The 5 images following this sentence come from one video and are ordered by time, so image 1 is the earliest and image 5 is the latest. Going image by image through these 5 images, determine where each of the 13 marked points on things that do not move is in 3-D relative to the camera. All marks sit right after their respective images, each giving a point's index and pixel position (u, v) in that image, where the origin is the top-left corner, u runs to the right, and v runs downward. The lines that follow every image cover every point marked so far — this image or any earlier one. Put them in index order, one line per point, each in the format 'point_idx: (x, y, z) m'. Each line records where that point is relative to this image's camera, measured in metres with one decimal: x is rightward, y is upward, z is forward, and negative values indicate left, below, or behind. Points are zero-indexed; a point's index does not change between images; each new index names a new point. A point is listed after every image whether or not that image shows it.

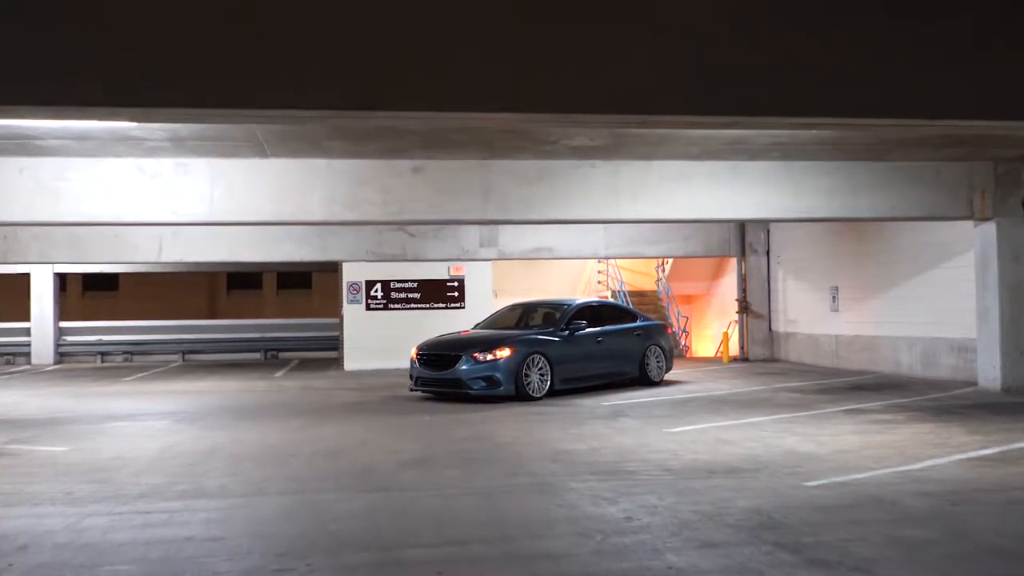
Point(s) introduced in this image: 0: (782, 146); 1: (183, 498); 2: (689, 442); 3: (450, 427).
0: (+2.9, +1.5, +12.3) m
1: (-2.0, -1.3, +6.9) m
2: (+1.5, -1.3, +9.6) m
3: (-0.6, -1.3, +10.9) m
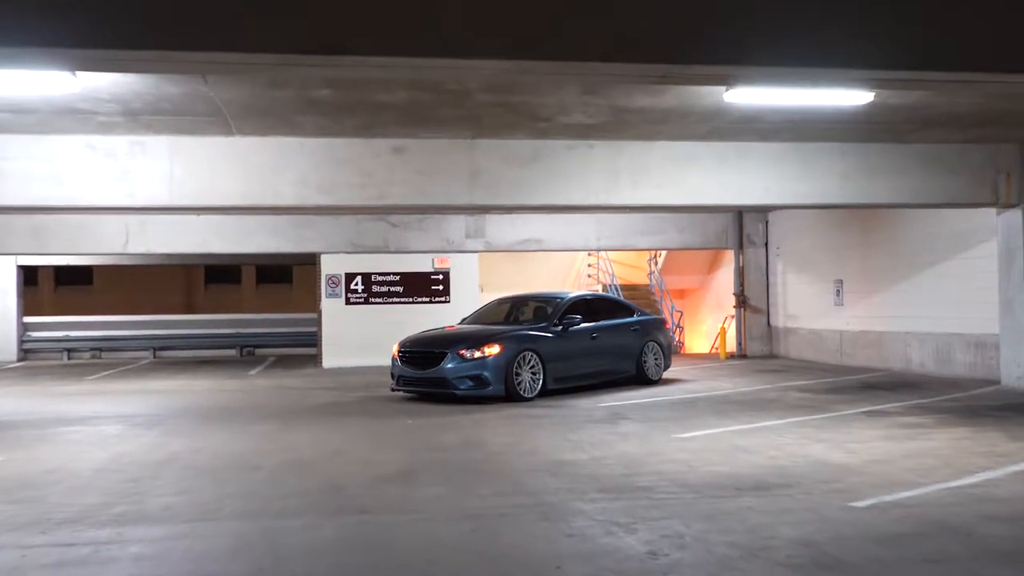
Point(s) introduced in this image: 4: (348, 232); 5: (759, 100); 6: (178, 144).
0: (+2.8, +1.6, +11.3) m
1: (-2.0, -1.2, +5.8) m
2: (+1.5, -1.2, +8.6) m
3: (-0.7, -1.3, +9.8) m
4: (-2.8, +1.0, +19.6) m
5: (+2.0, +1.5, +9.2) m
6: (-3.2, +1.4, +10.7) m
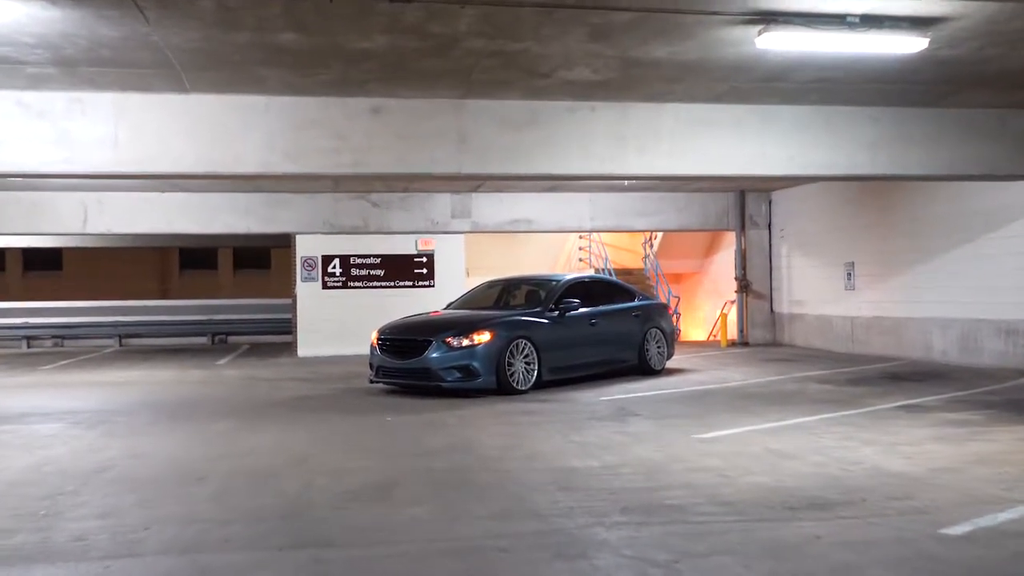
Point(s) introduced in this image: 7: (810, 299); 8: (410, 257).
0: (+2.8, +1.8, +10.0) m
1: (-2.0, -1.1, +4.5) m
2: (+1.4, -1.1, +7.3) m
3: (-0.7, -1.1, +8.5) m
4: (-3.0, +1.2, +18.2) m
5: (+2.0, +1.7, +7.9) m
6: (-3.2, +1.5, +9.4) m
7: (+5.0, -0.2, +19.1) m
8: (-1.7, +0.5, +18.9) m
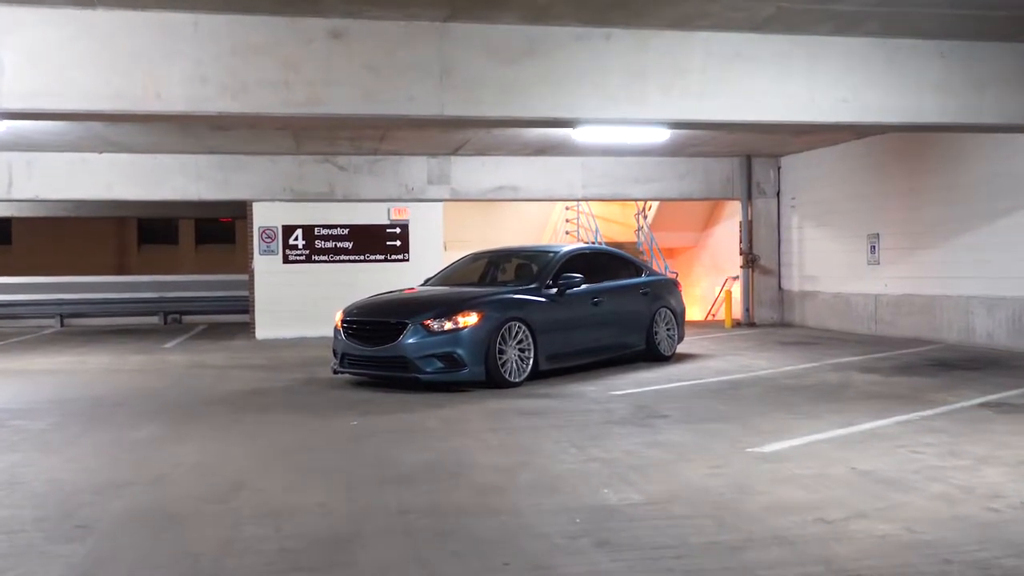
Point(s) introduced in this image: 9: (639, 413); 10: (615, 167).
0: (+2.7, +2.0, +8.1) m
1: (-1.9, -1.0, +2.6) m
2: (+1.5, -0.9, +5.5) m
3: (-0.7, -0.9, +6.6) m
4: (-3.2, +1.6, +16.2) m
5: (+2.0, +1.8, +6.0) m
6: (-3.2, +1.7, +7.3) m
7: (+4.8, +0.2, +17.2) m
8: (-1.9, +0.9, +16.9) m
9: (+0.9, -0.9, +8.0) m
10: (+1.6, +1.9, +17.6) m
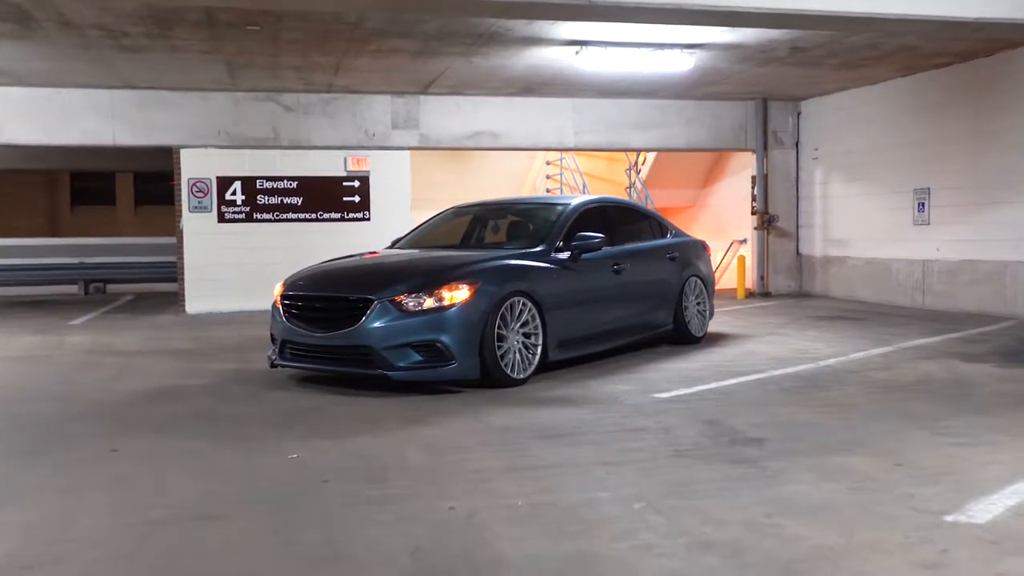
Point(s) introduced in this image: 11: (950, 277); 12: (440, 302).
0: (+2.8, +2.2, +5.5) m
1: (-1.6, -1.0, -0.1) m
2: (+1.6, -0.8, +2.9) m
3: (-0.6, -0.8, +4.0) m
4: (-3.5, +2.0, +13.4) m
5: (+2.1, +2.0, +3.4) m
6: (-3.1, +1.9, +4.6) m
7: (+4.5, +0.7, +14.8) m
8: (-2.2, +1.3, +14.2) m
9: (+1.0, -0.7, +5.4) m
10: (+1.3, +2.3, +15.0) m
11: (+5.0, +0.1, +12.8) m
12: (-0.4, -0.1, +6.8) m
